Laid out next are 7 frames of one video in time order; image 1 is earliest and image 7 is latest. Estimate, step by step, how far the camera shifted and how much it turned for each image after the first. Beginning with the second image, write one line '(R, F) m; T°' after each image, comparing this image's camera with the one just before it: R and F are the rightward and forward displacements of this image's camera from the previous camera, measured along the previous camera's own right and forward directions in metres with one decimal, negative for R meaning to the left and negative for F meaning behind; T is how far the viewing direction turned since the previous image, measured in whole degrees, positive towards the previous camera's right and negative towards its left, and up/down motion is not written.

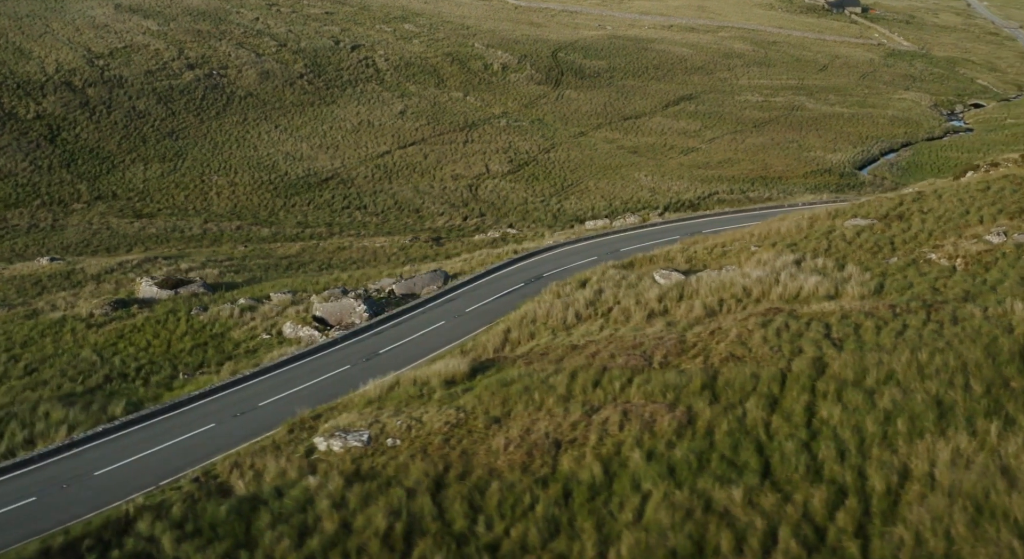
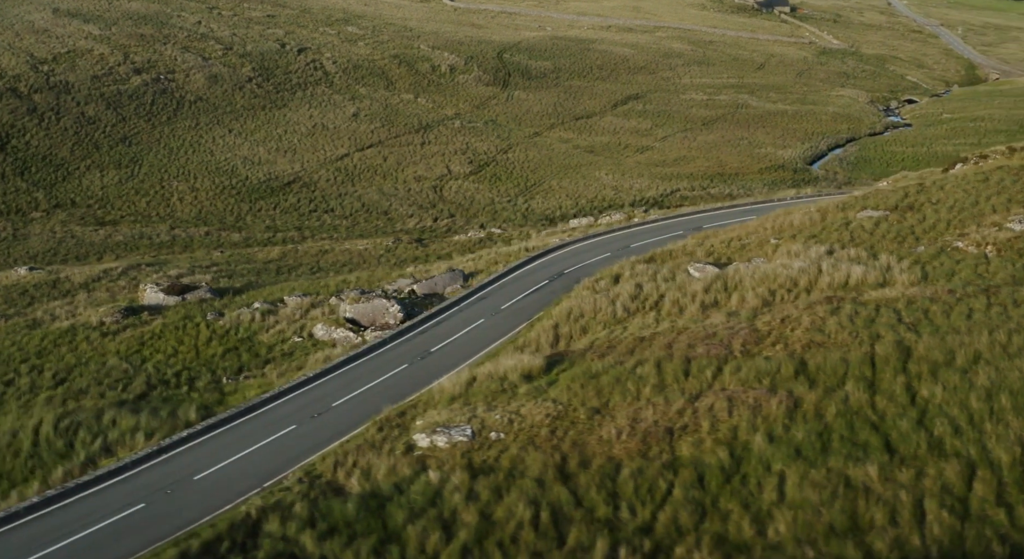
(-3.9, -0.3) m; +4°
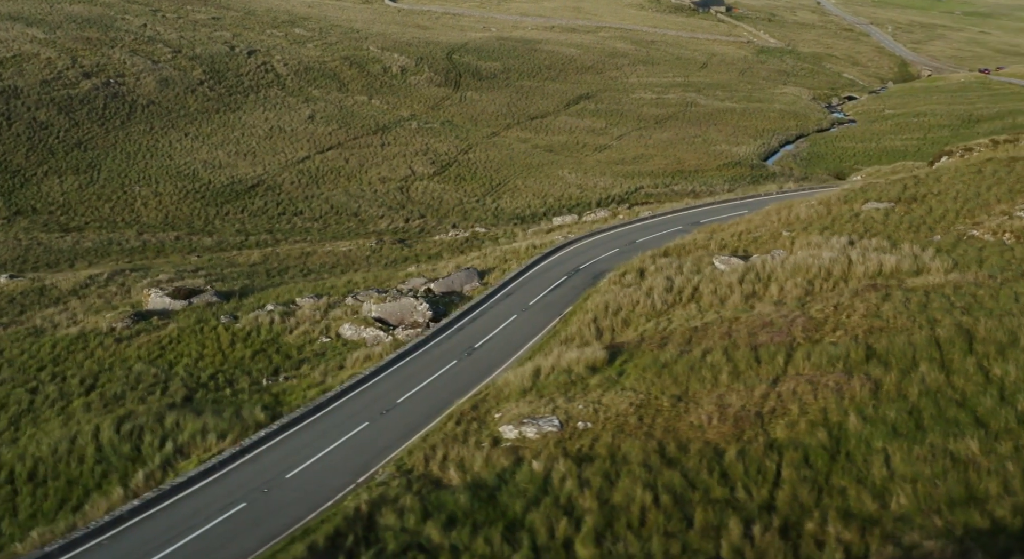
(-3.5, -0.4) m; +4°
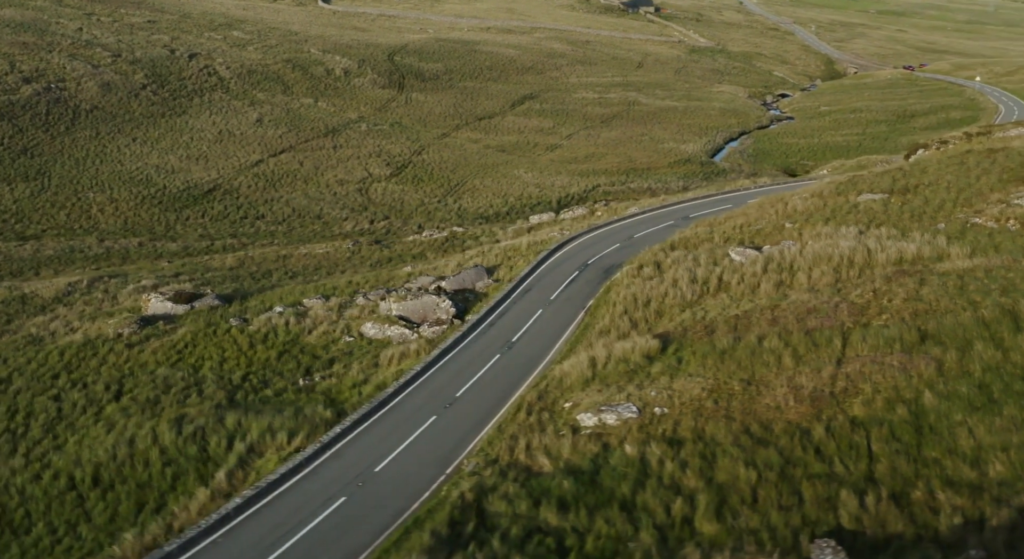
(-3.6, -0.5) m; +4°
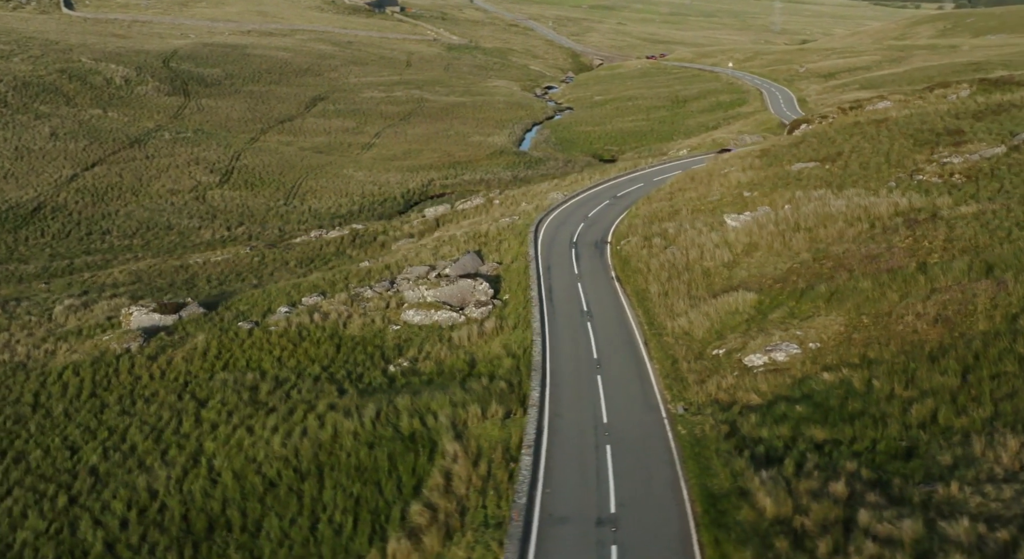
(-11.9, -1.1) m; +15°
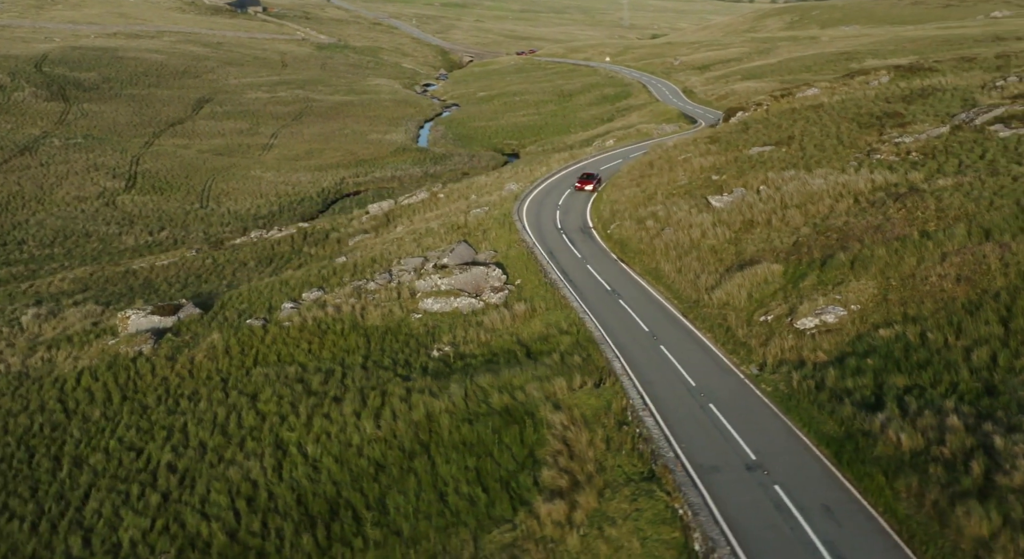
(-6.4, -1.2) m; +8°
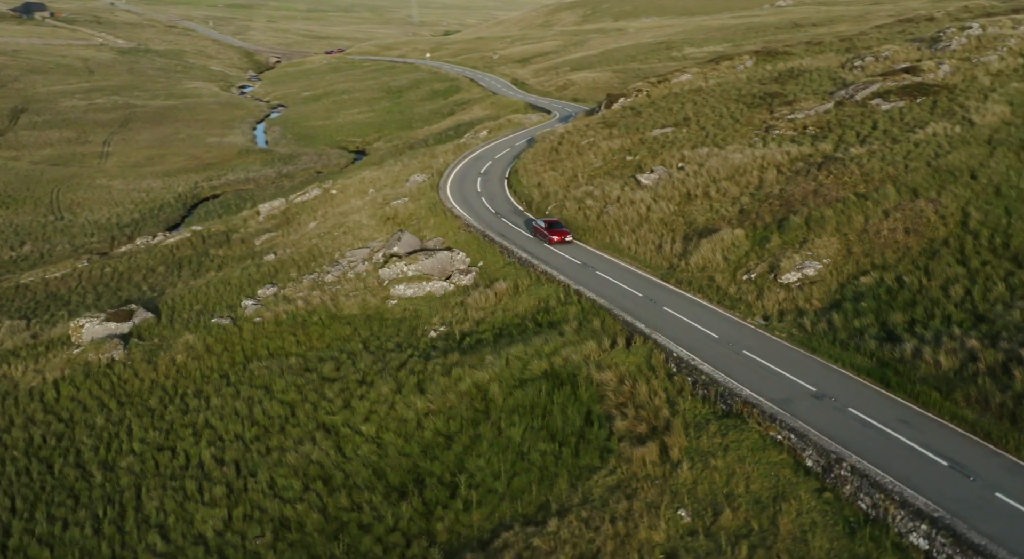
(-7.1, -1.5) m; +11°
